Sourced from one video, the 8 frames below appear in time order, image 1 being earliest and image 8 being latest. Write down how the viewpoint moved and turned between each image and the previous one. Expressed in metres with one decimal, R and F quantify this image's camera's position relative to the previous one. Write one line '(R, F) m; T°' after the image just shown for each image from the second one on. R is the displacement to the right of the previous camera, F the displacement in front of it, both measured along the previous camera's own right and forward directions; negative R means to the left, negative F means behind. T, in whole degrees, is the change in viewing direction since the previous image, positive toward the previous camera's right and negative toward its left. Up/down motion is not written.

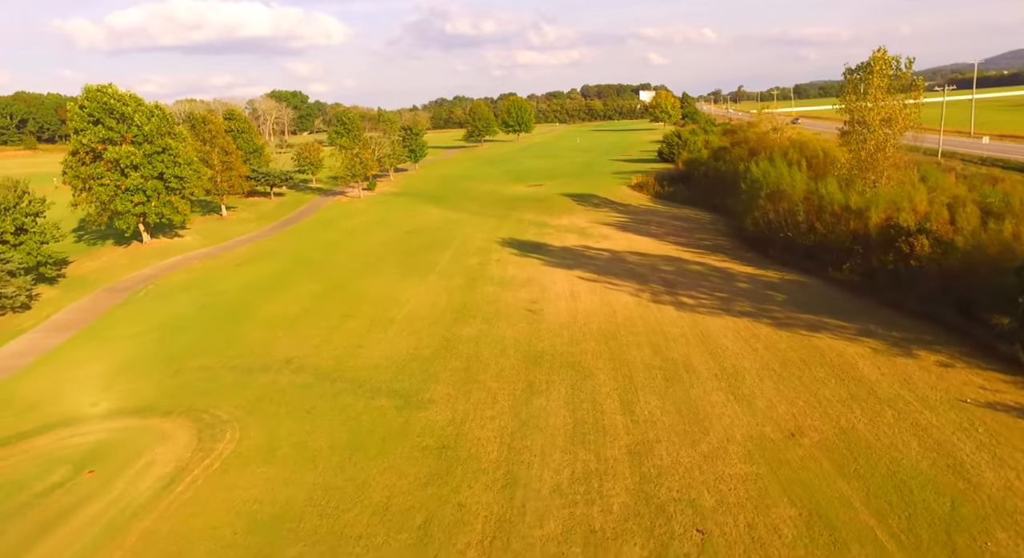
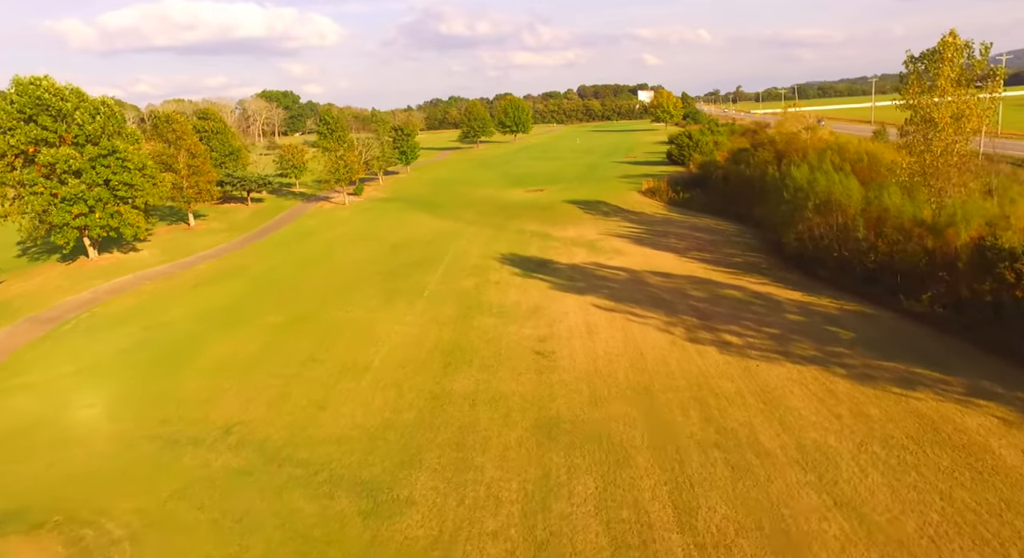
(-0.2, +4.3) m; 0°
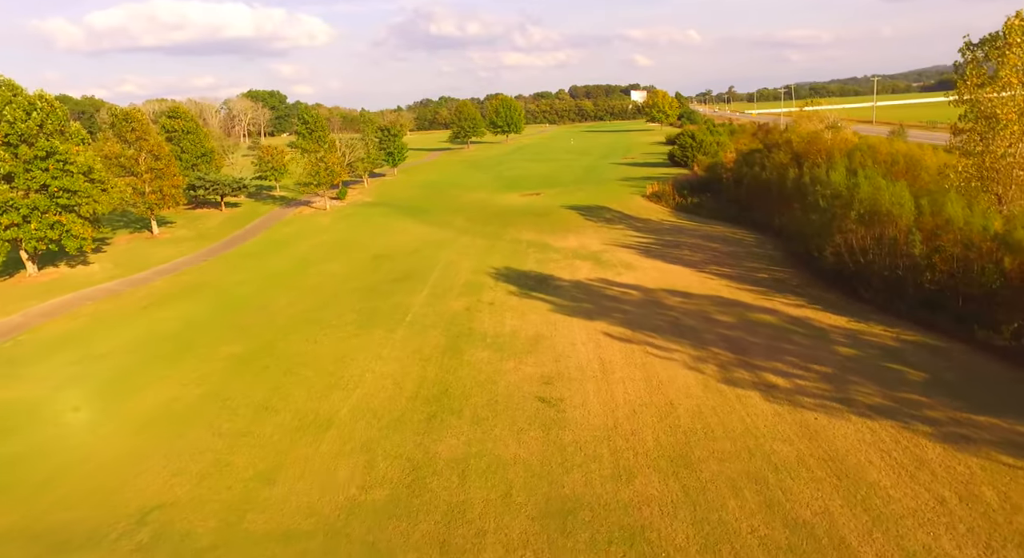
(-0.2, +3.3) m; +1°
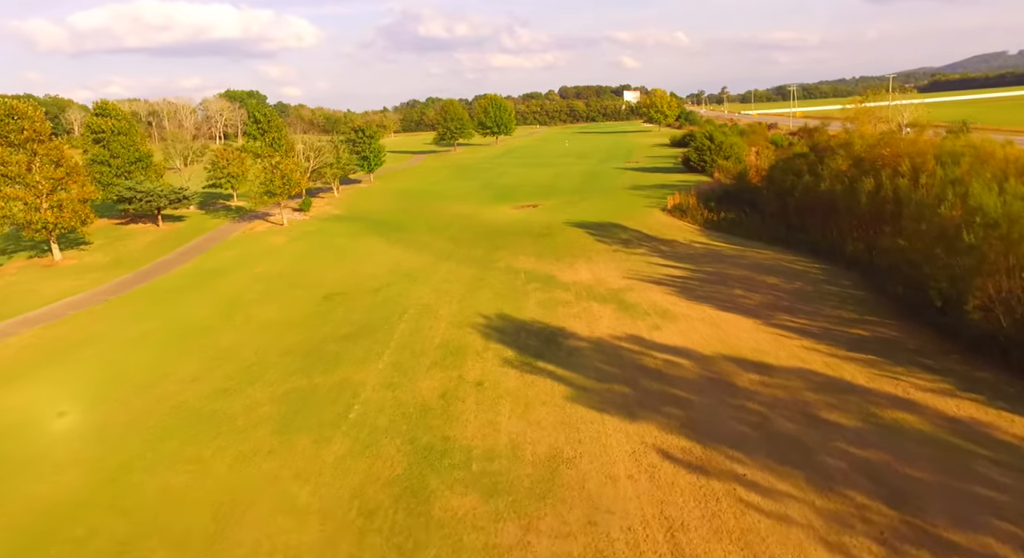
(-0.2, +7.1) m; +1°
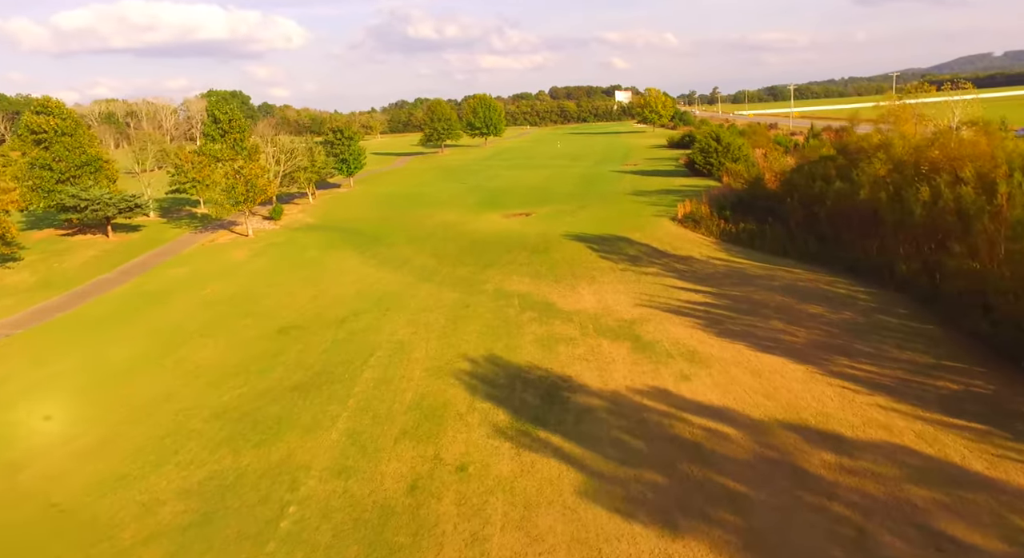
(0.0, +3.8) m; +1°
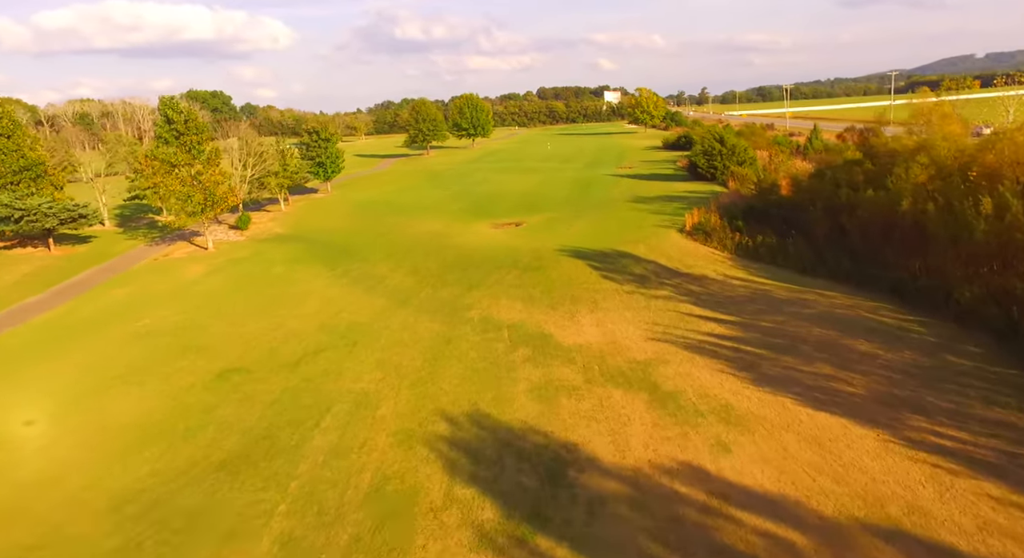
(0.0, +3.3) m; +1°
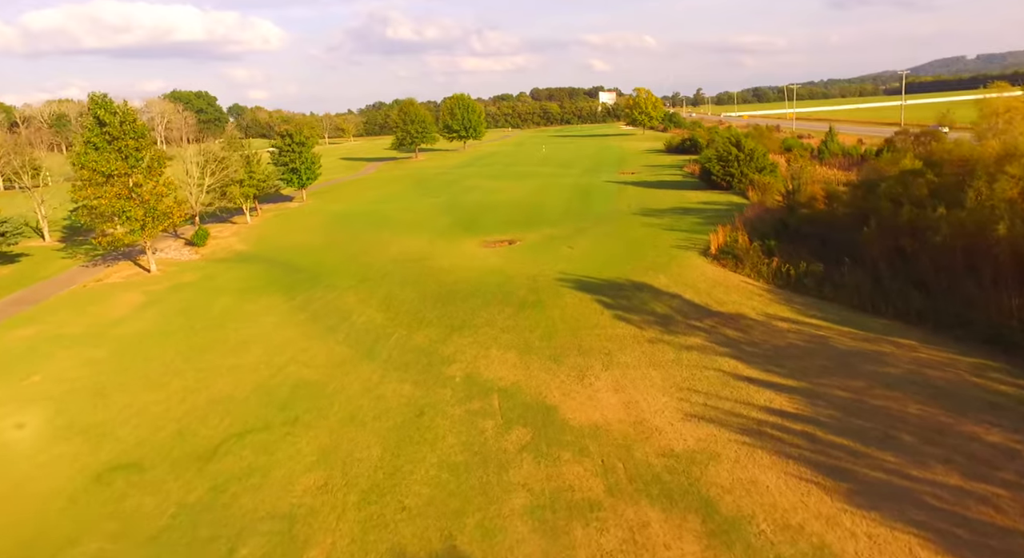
(0.0, +4.3) m; +1°
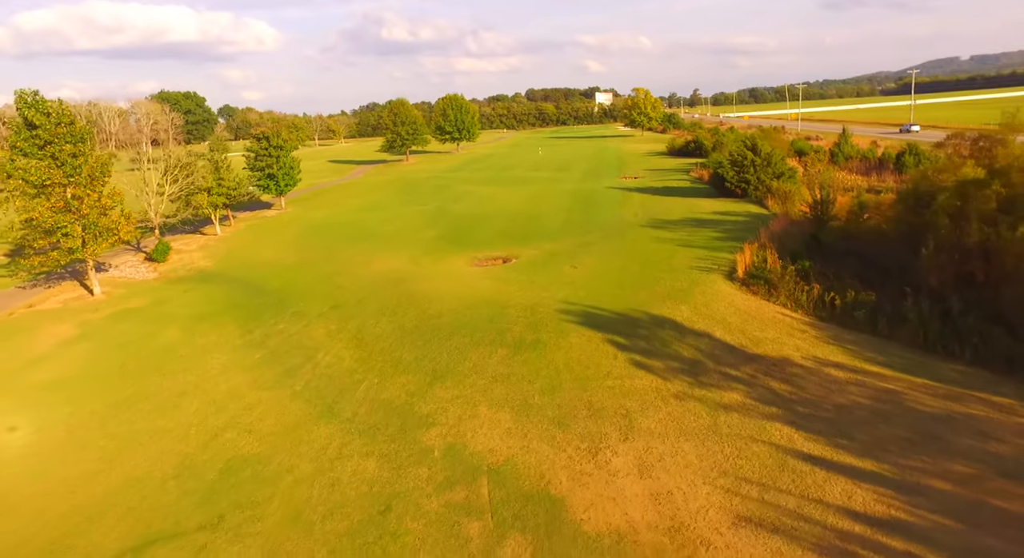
(0.0, +3.3) m; 0°
